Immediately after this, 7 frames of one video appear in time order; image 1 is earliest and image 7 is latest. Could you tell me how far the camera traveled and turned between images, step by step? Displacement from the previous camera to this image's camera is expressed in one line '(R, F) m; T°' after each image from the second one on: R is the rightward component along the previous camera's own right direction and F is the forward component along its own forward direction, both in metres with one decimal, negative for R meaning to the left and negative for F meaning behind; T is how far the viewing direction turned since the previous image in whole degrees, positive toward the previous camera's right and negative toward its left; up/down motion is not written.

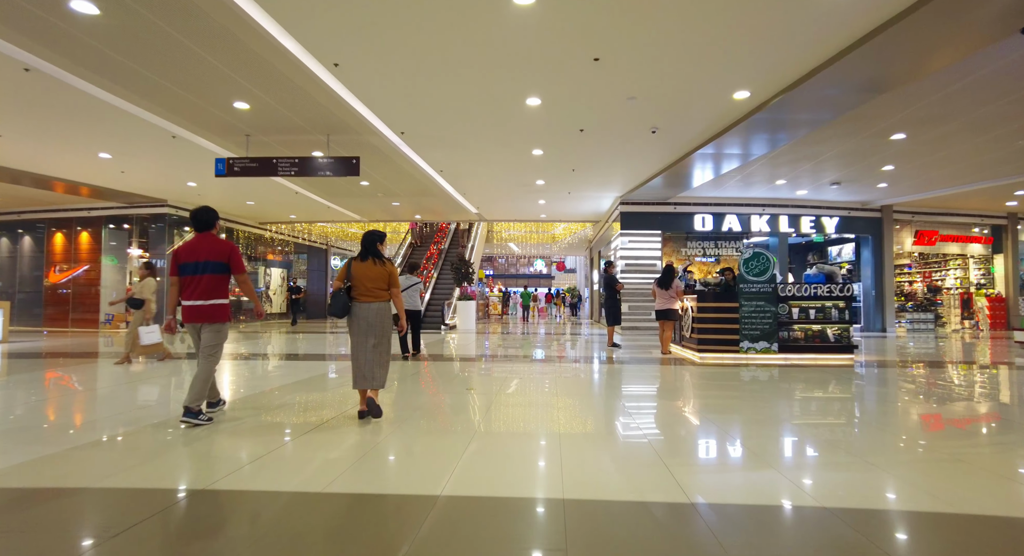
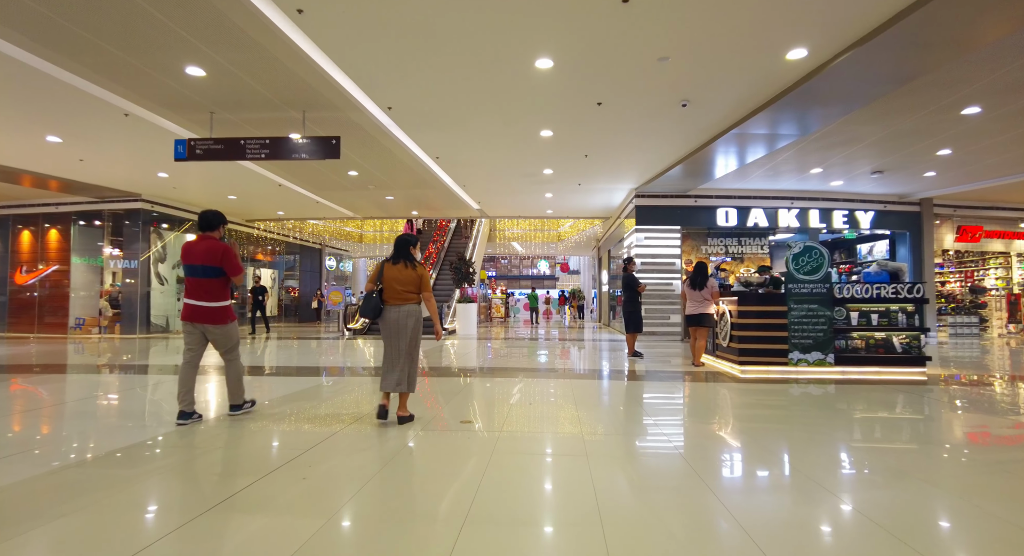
(0.0, +0.9) m; 0°
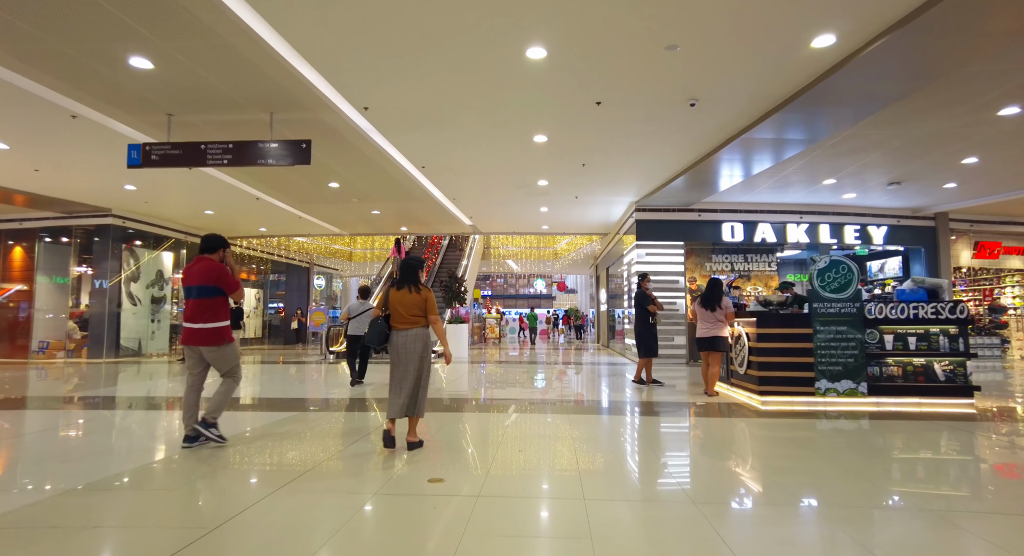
(+0.1, +0.6) m; 0°
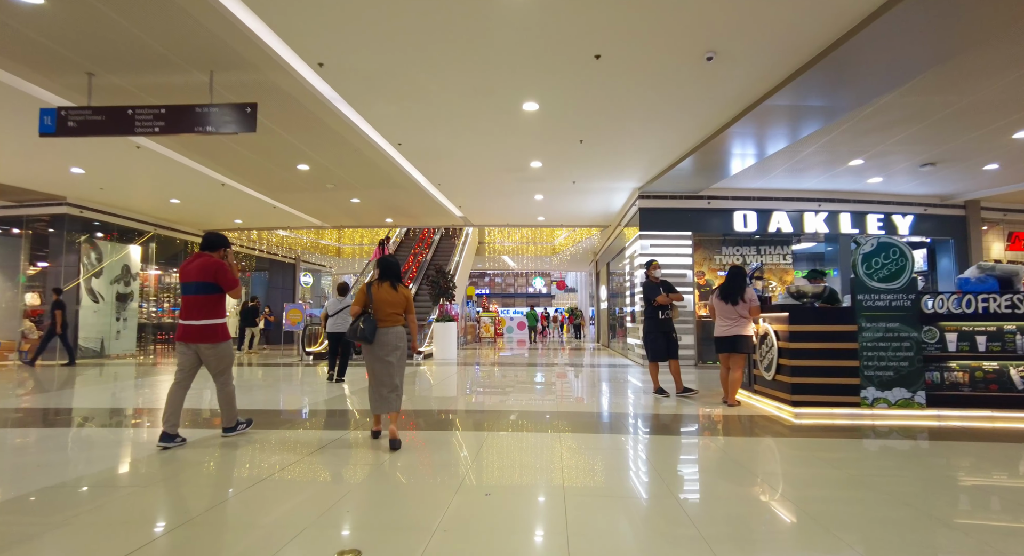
(+0.1, +0.8) m; 0°
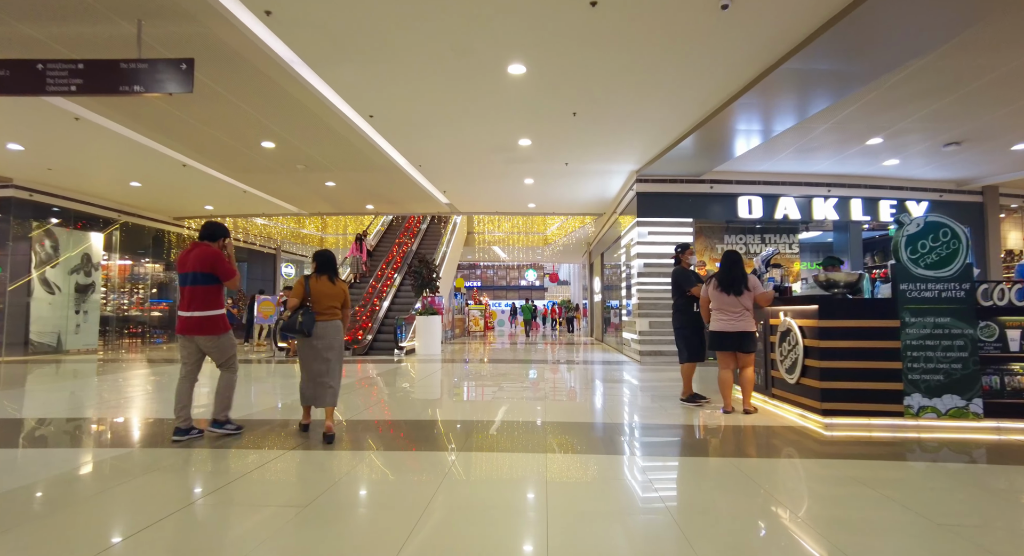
(+0.1, +0.6) m; +1°
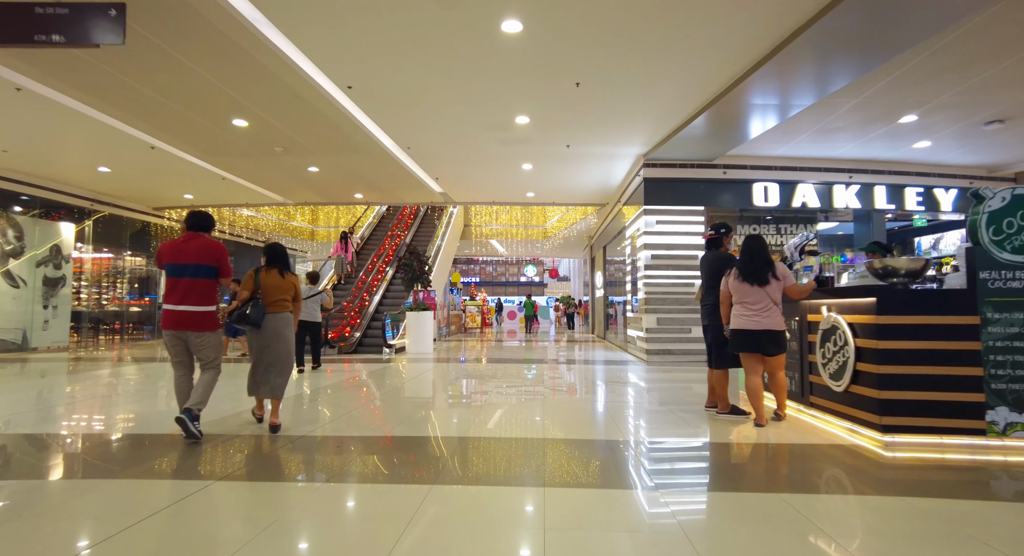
(0.0, +0.6) m; 0°
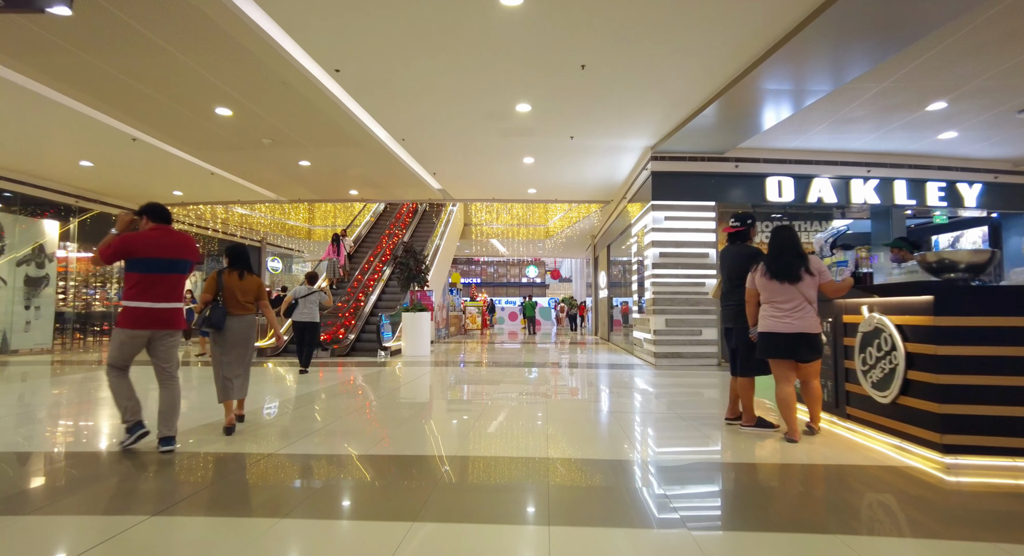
(0.0, +0.3) m; 0°
